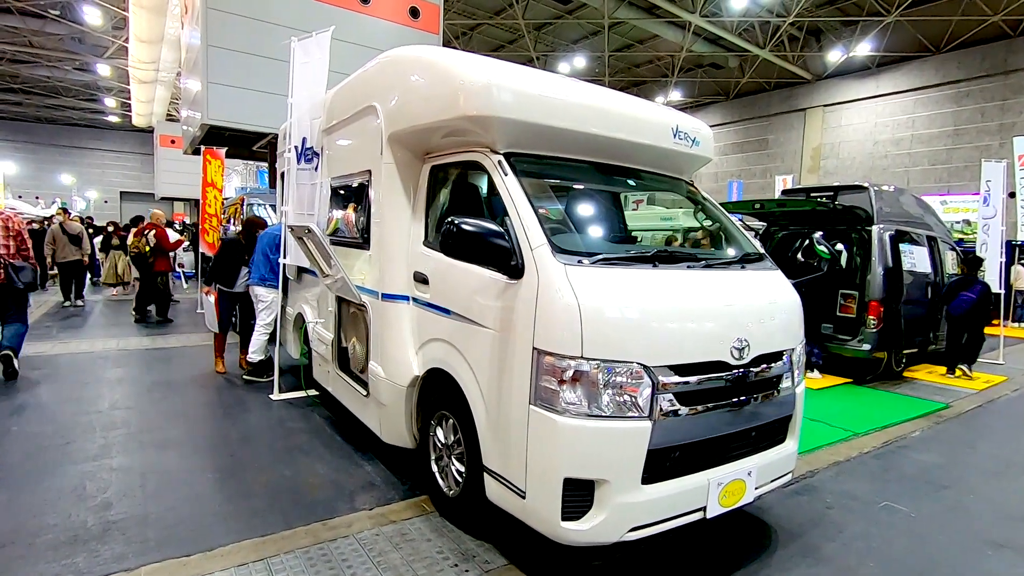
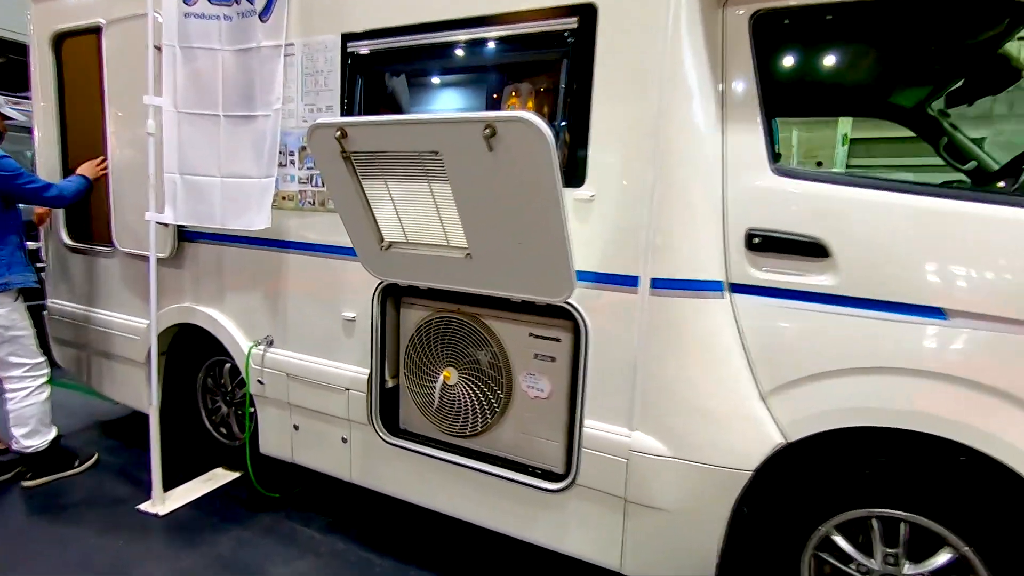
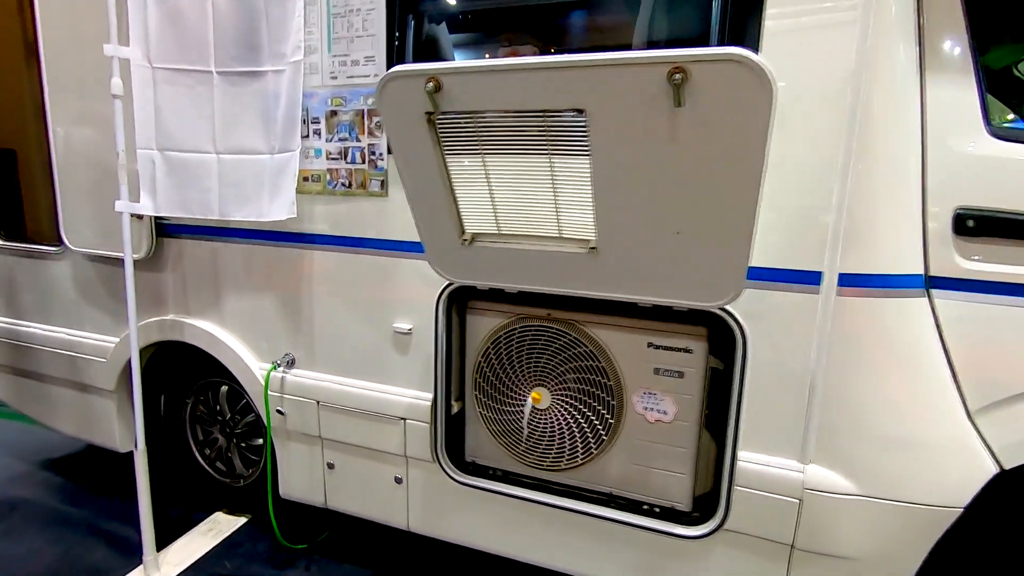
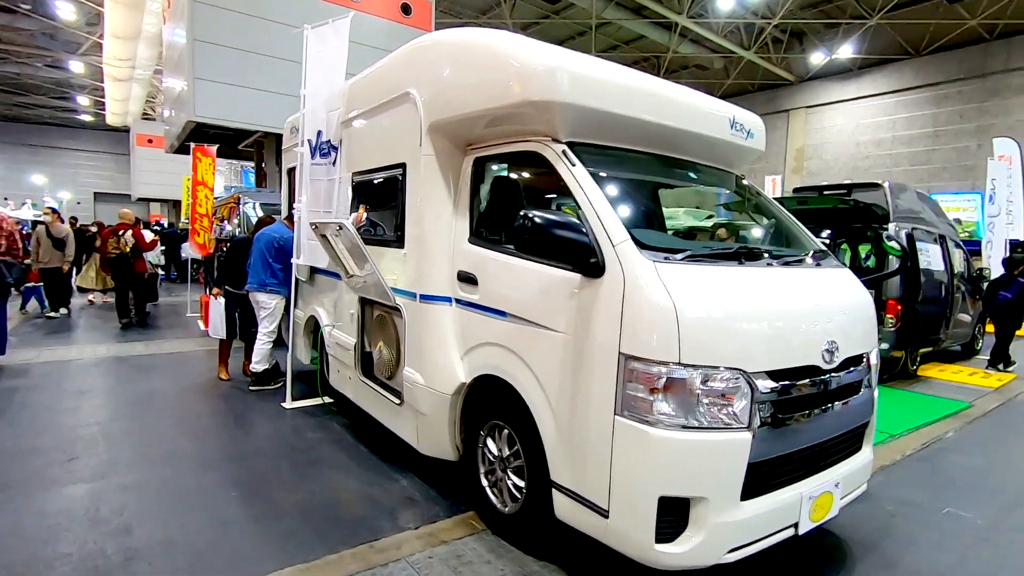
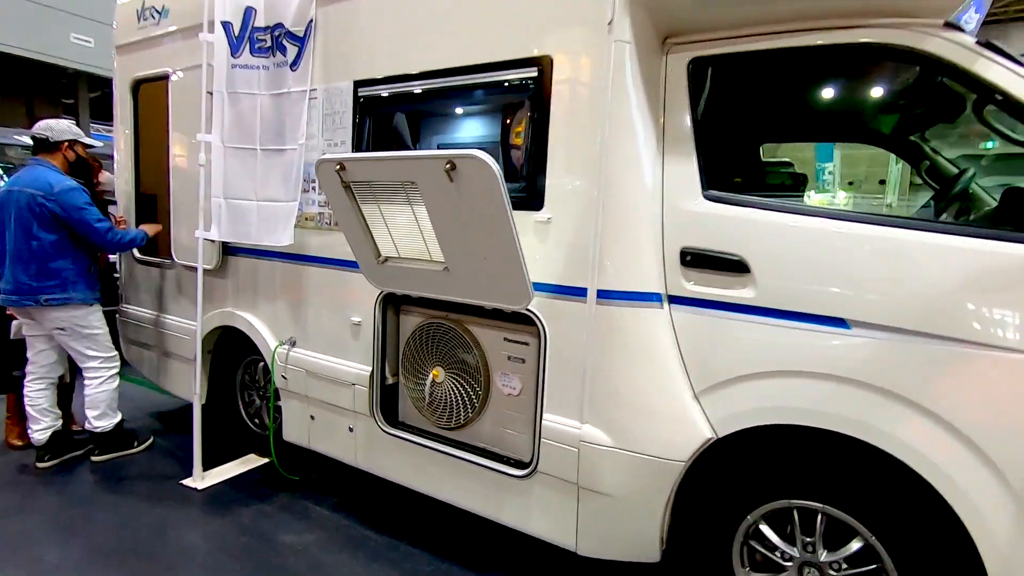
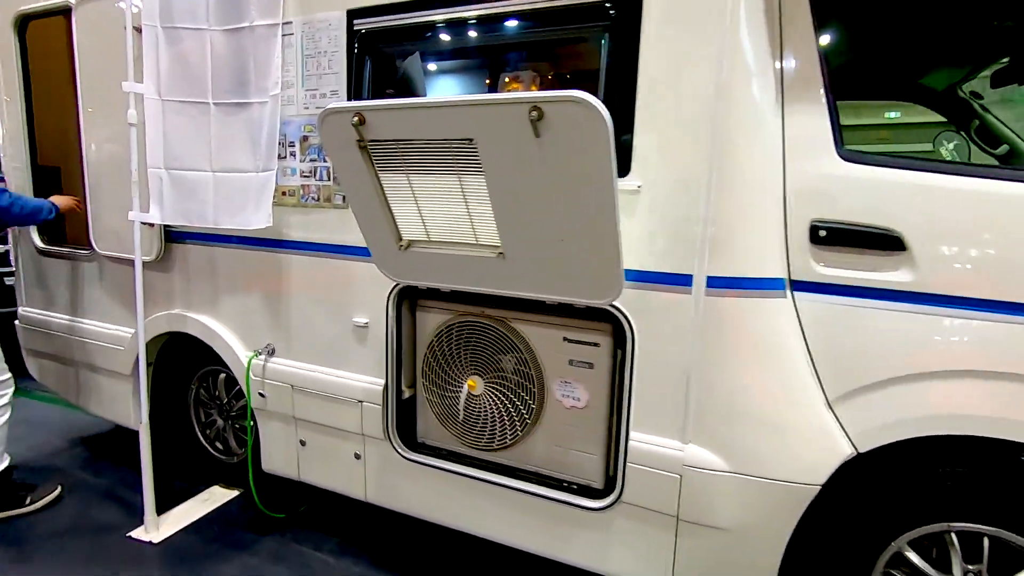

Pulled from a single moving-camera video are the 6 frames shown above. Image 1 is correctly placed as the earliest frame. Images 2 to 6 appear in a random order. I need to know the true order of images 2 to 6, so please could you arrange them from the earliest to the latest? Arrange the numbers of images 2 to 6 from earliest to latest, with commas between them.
4, 5, 2, 6, 3
